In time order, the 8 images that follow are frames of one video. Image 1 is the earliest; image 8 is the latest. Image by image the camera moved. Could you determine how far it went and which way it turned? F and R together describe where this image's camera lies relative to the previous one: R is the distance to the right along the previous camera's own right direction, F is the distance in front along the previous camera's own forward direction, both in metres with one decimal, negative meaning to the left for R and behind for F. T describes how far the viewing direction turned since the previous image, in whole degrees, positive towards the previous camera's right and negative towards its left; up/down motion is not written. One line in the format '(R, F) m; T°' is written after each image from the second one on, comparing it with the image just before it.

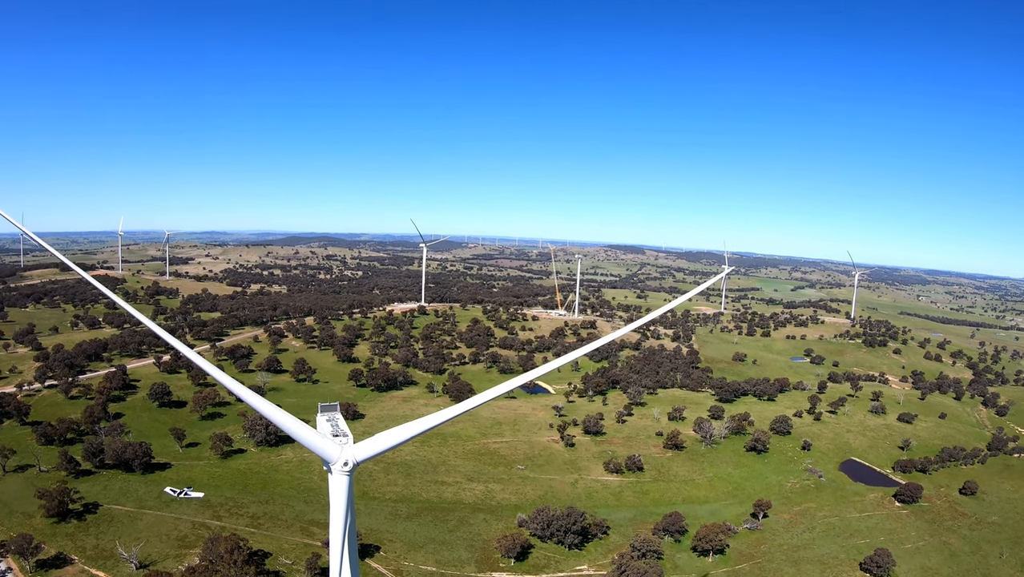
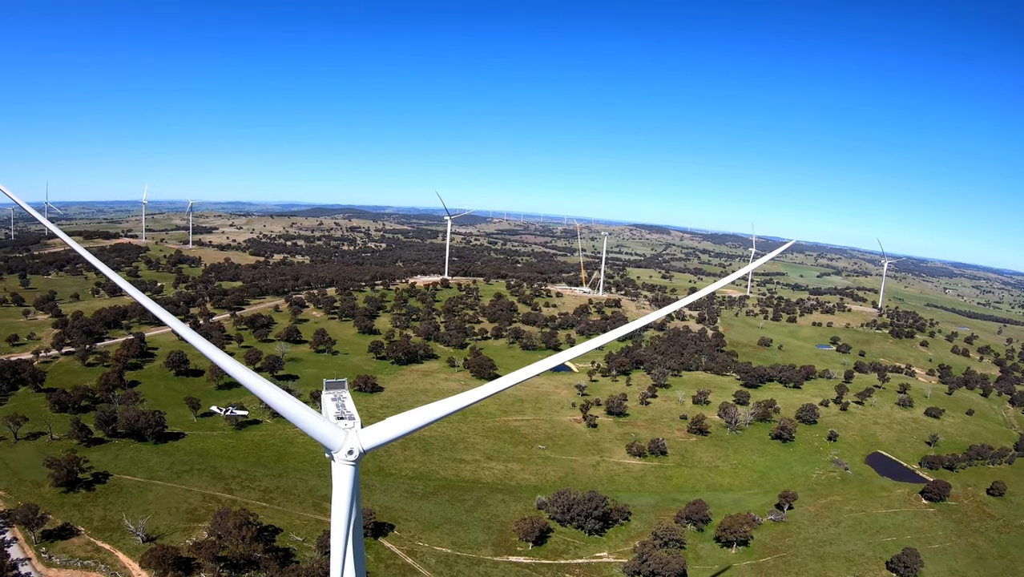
(+0.1, +2.0) m; -3°
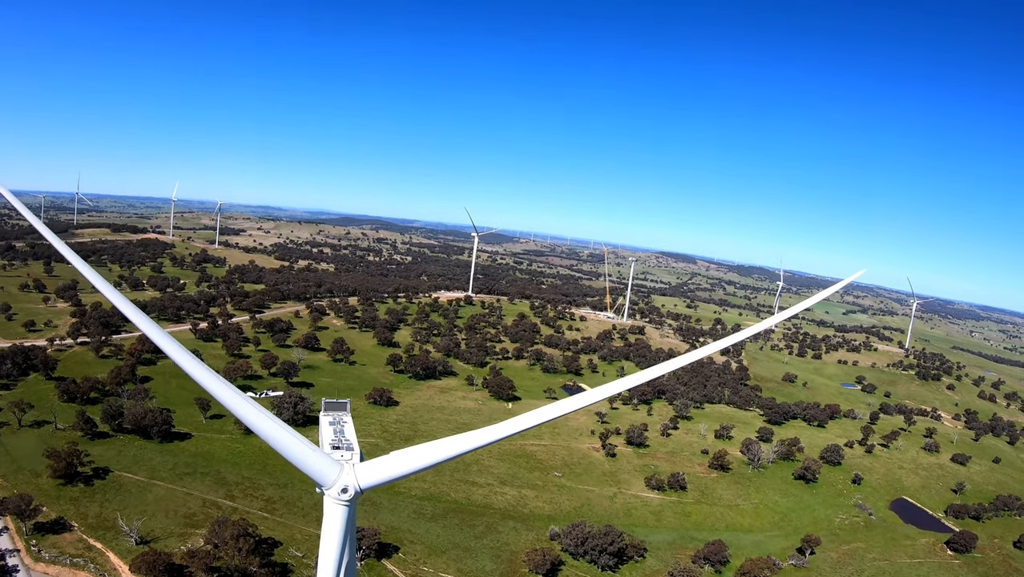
(-0.1, +1.4) m; -3°
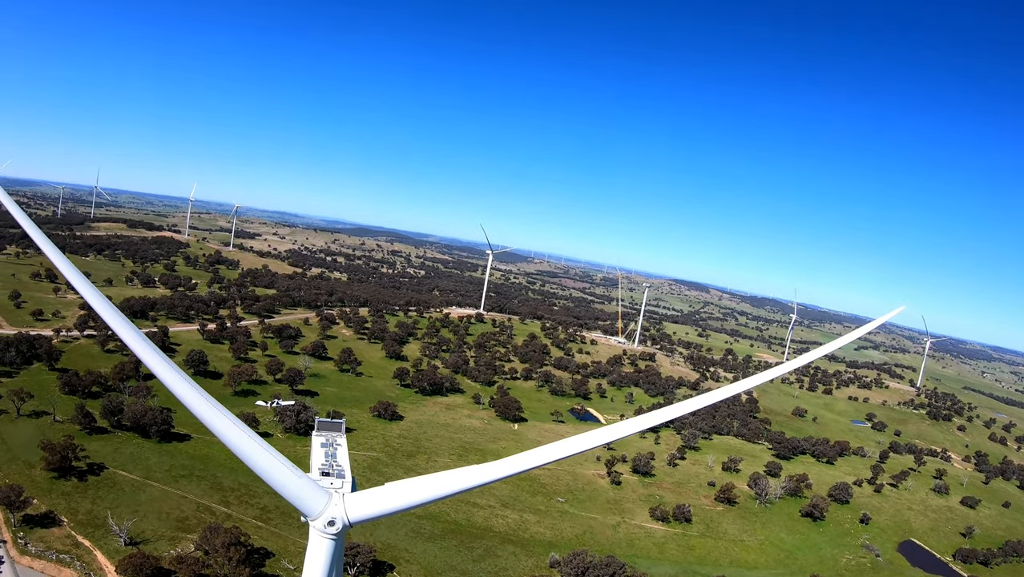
(-0.1, +0.7) m; -1°
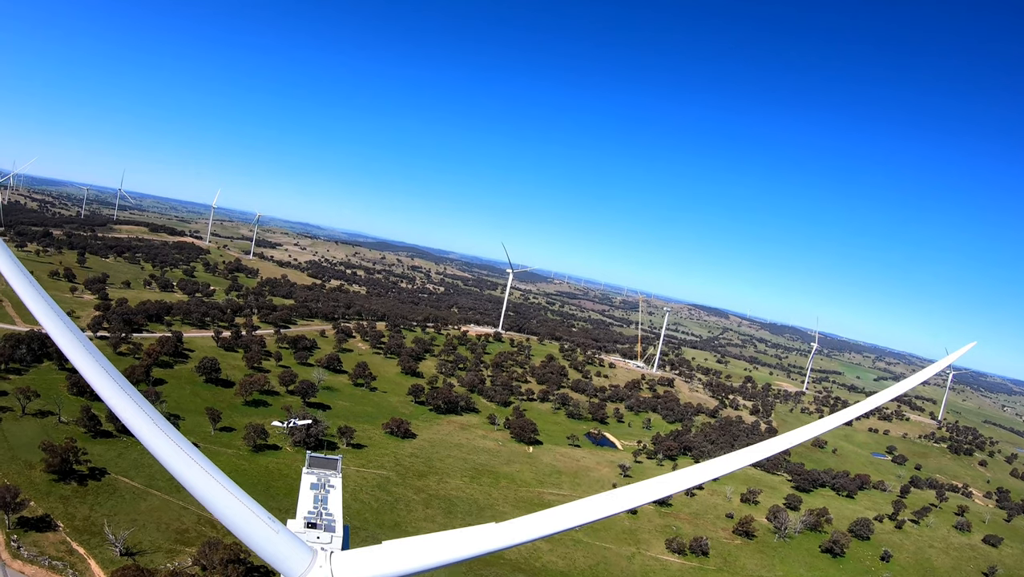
(-0.1, +1.2) m; -2°
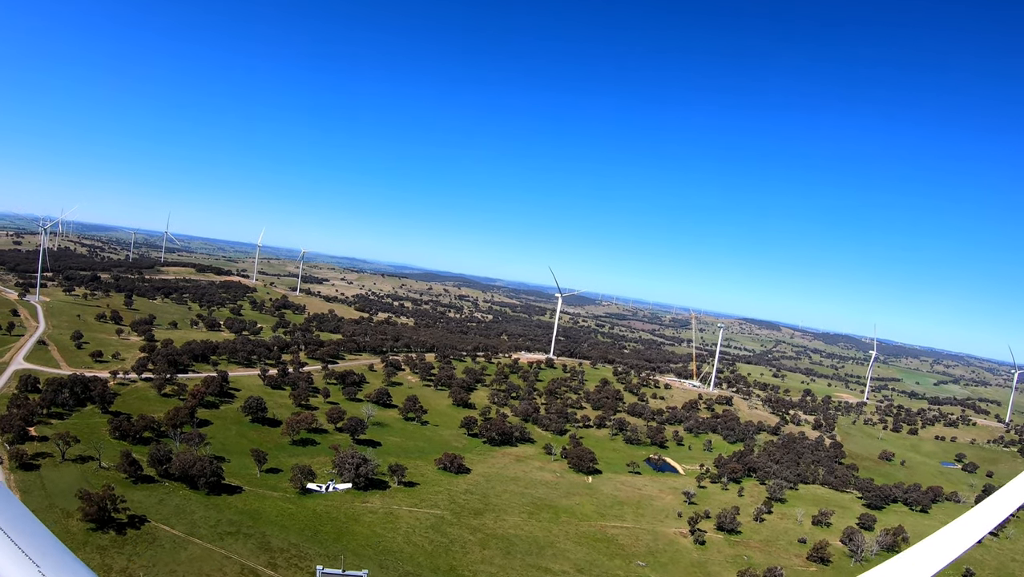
(-0.1, +2.3) m; -5°
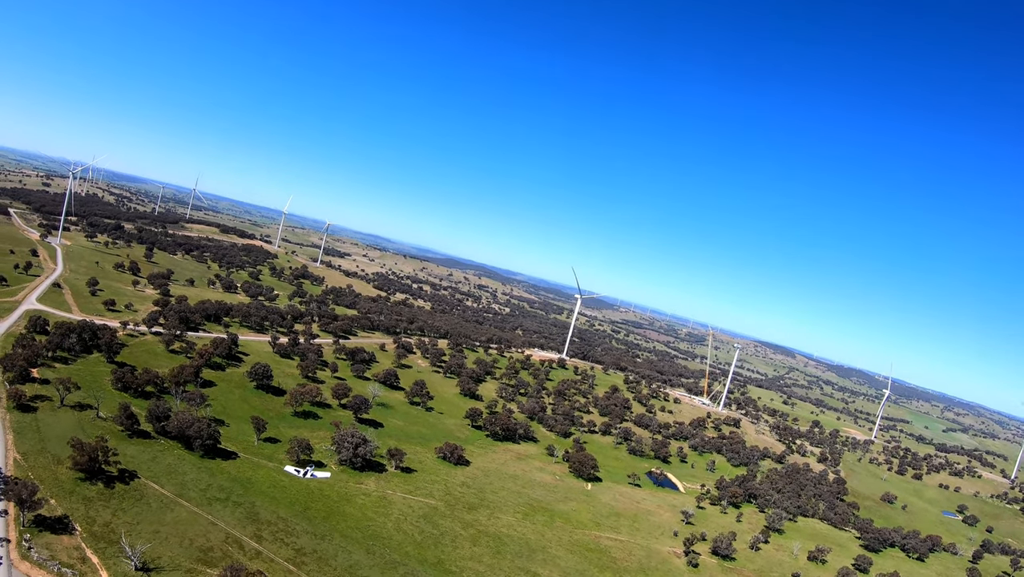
(0.0, +1.0) m; -2°
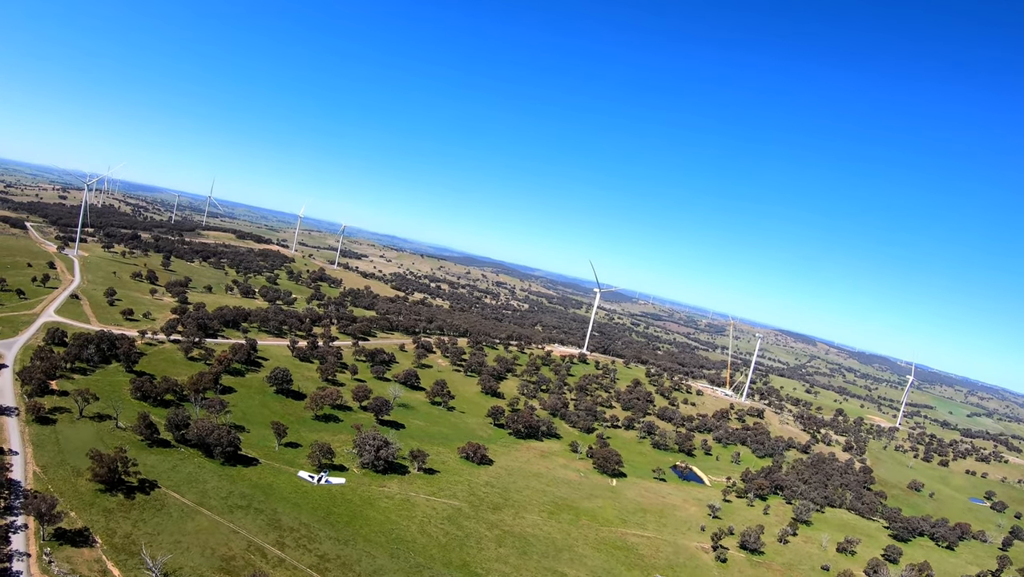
(+0.1, +0.8) m; -2°
